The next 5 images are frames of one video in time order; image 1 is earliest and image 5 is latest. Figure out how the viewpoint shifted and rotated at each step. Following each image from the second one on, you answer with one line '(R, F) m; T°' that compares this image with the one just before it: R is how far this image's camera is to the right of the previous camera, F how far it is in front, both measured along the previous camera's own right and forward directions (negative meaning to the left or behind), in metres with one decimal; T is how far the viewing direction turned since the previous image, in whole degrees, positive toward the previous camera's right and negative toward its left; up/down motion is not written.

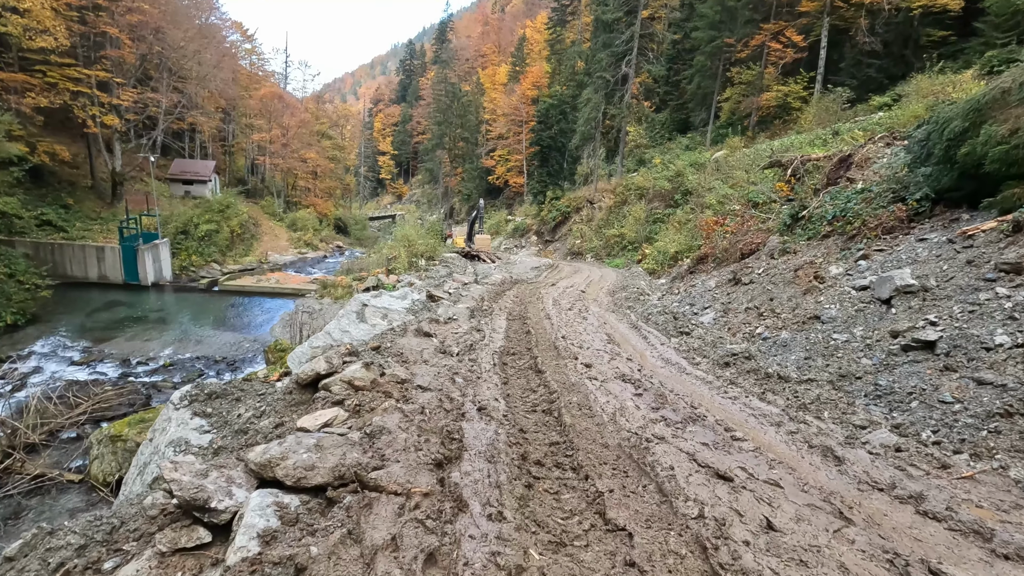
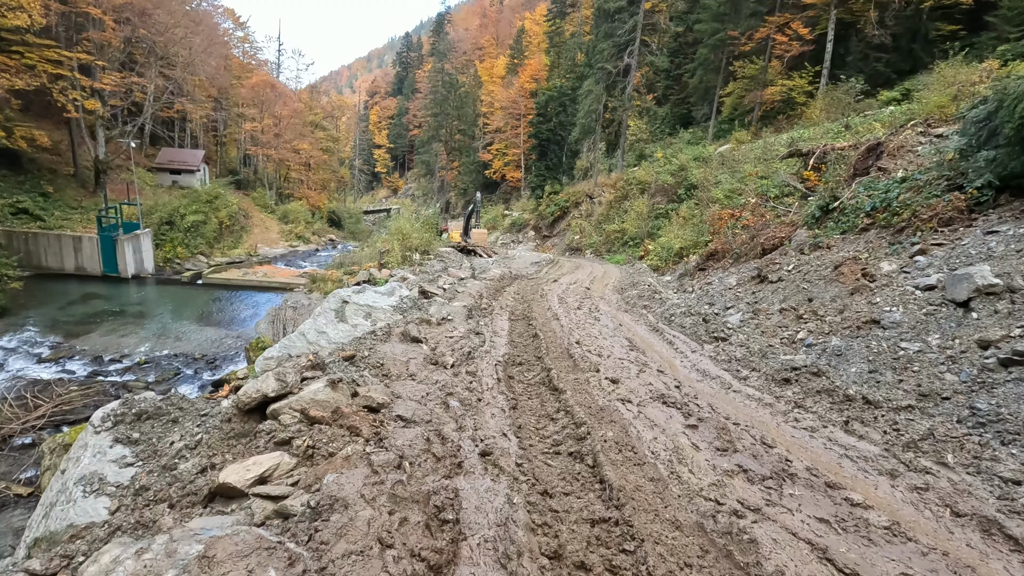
(-0.1, +0.7) m; +1°
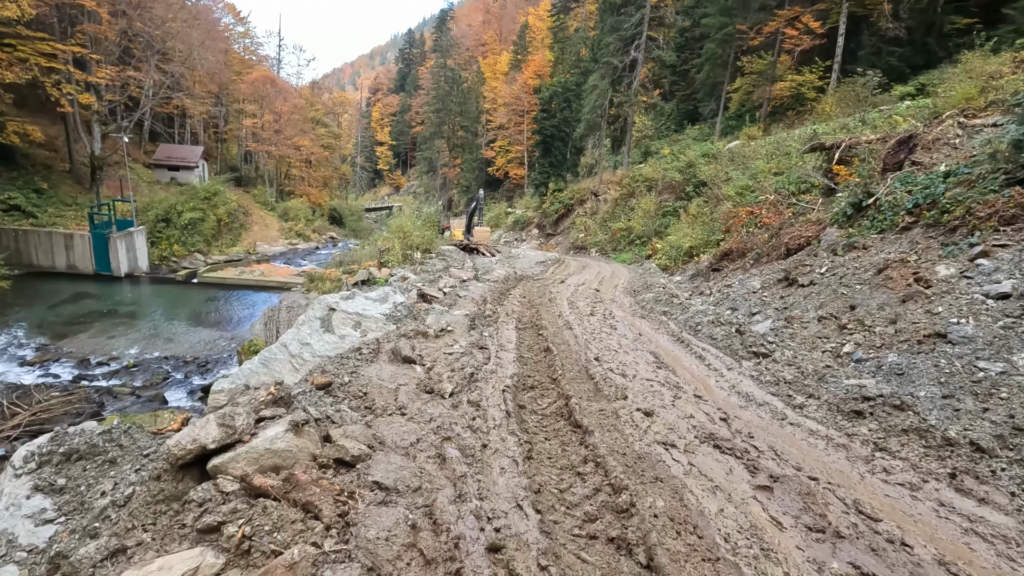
(0.0, +0.5) m; 0°
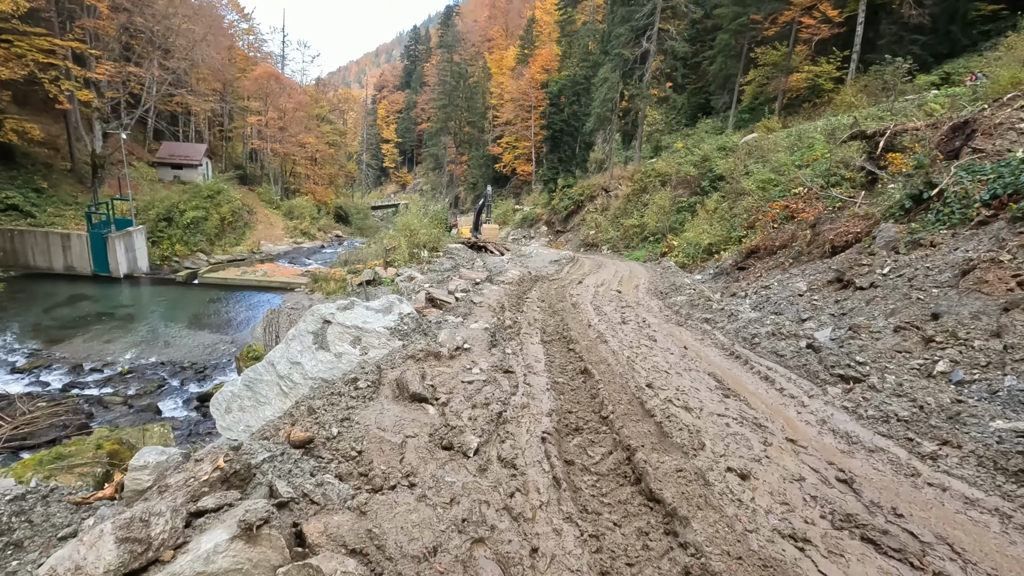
(-0.1, +0.7) m; -1°
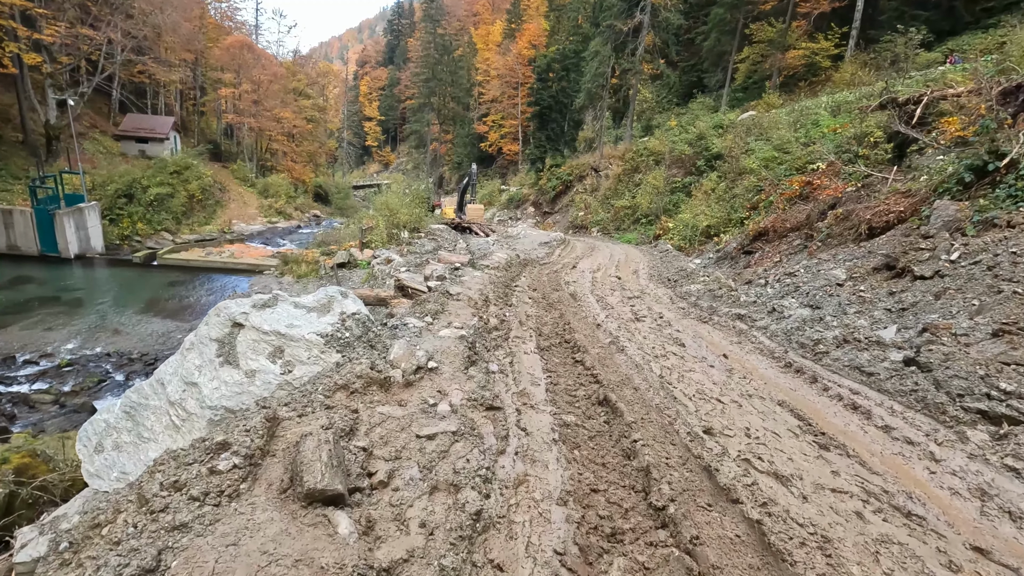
(0.0, +1.0) m; +2°
